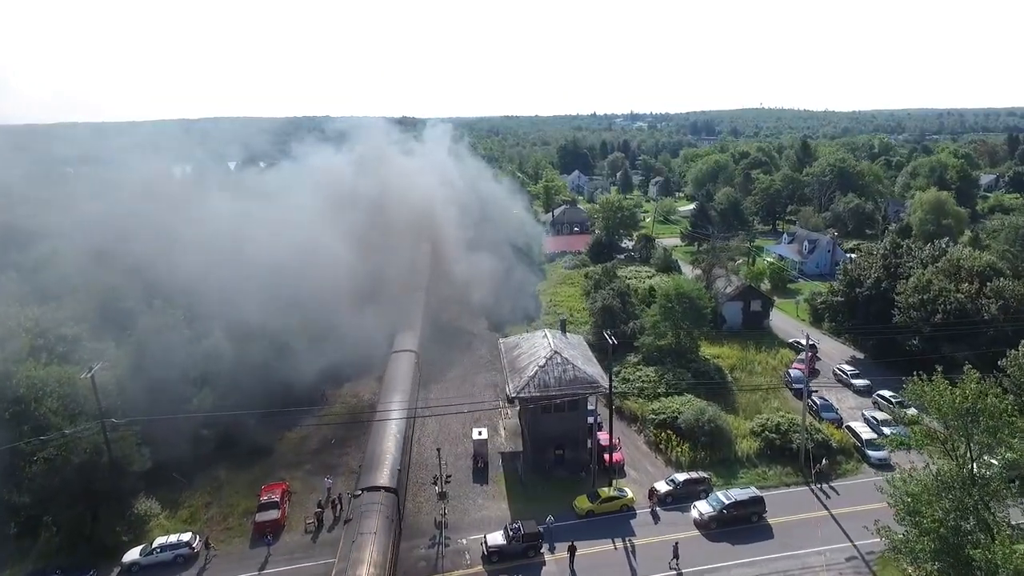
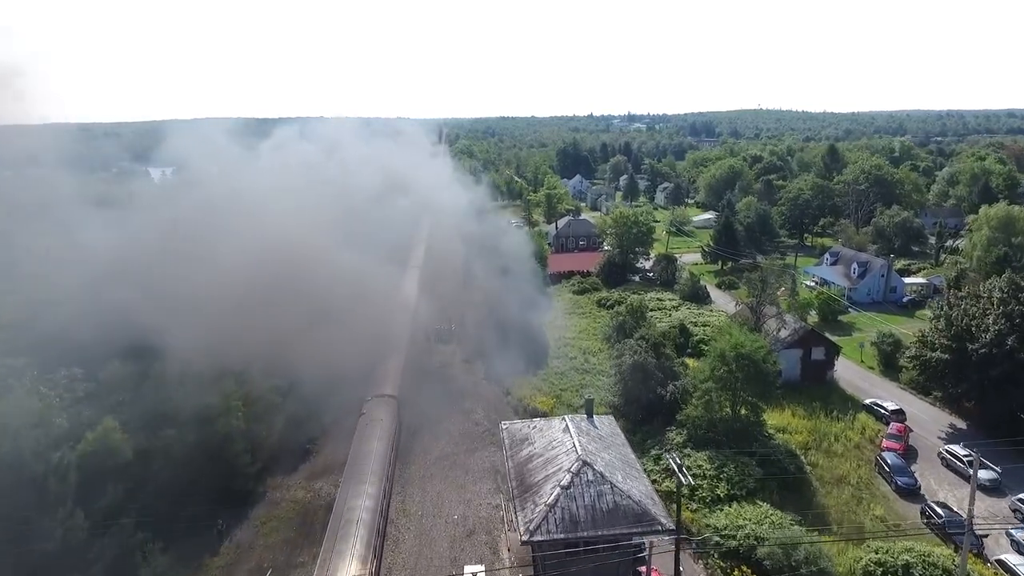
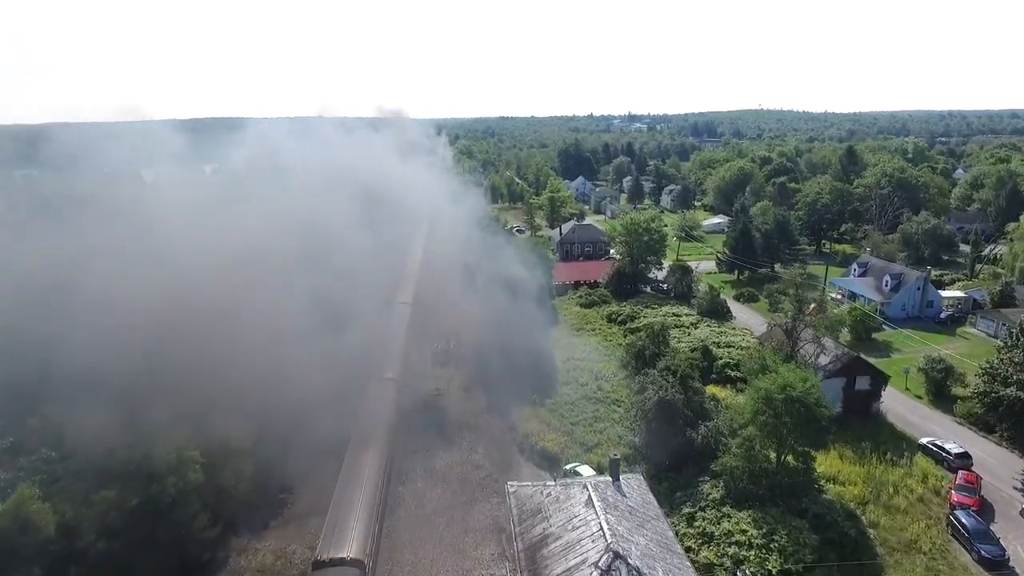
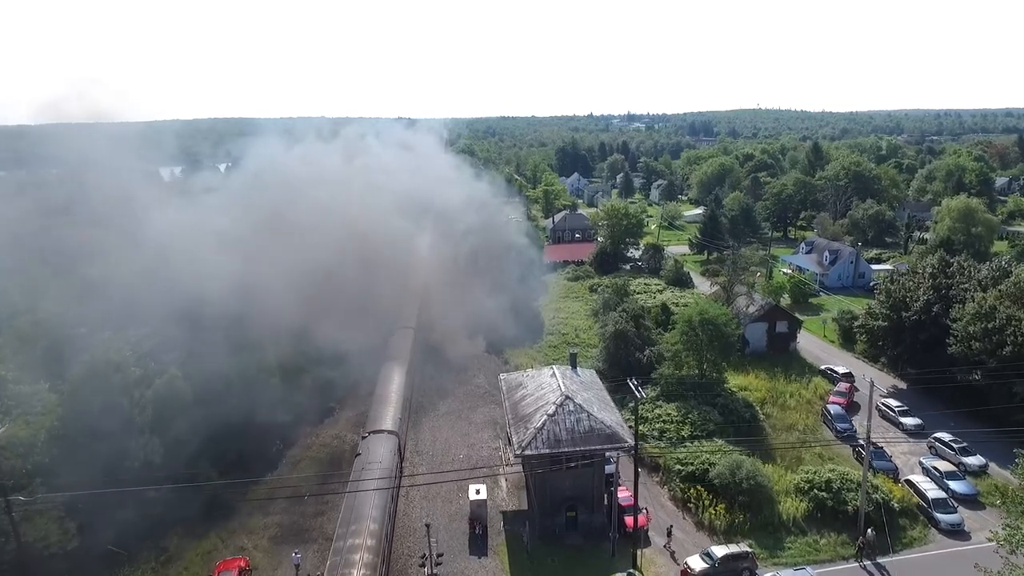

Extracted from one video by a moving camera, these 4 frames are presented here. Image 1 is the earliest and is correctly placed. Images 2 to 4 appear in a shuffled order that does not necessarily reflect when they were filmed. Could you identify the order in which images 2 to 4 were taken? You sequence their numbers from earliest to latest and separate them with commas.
4, 2, 3
